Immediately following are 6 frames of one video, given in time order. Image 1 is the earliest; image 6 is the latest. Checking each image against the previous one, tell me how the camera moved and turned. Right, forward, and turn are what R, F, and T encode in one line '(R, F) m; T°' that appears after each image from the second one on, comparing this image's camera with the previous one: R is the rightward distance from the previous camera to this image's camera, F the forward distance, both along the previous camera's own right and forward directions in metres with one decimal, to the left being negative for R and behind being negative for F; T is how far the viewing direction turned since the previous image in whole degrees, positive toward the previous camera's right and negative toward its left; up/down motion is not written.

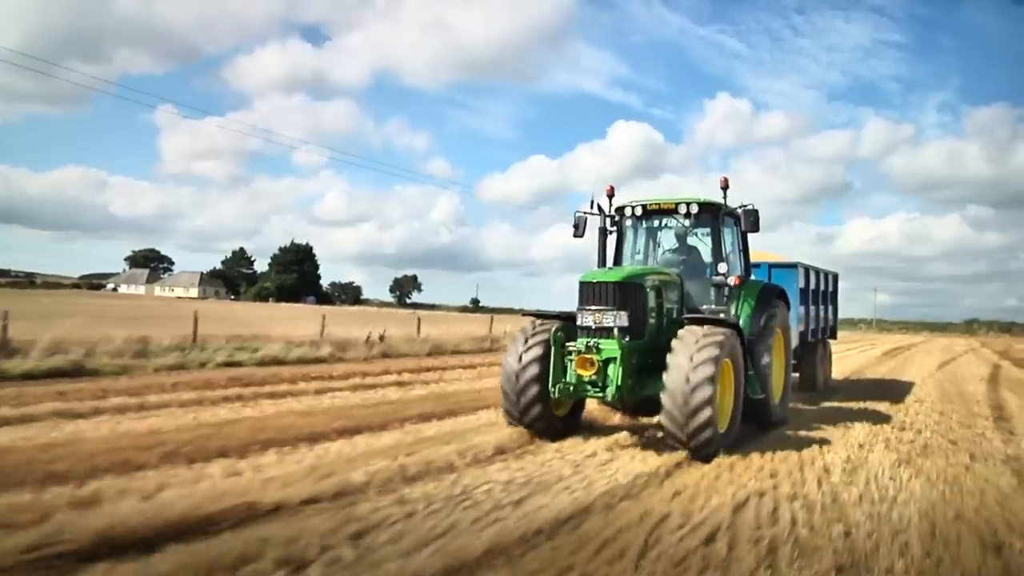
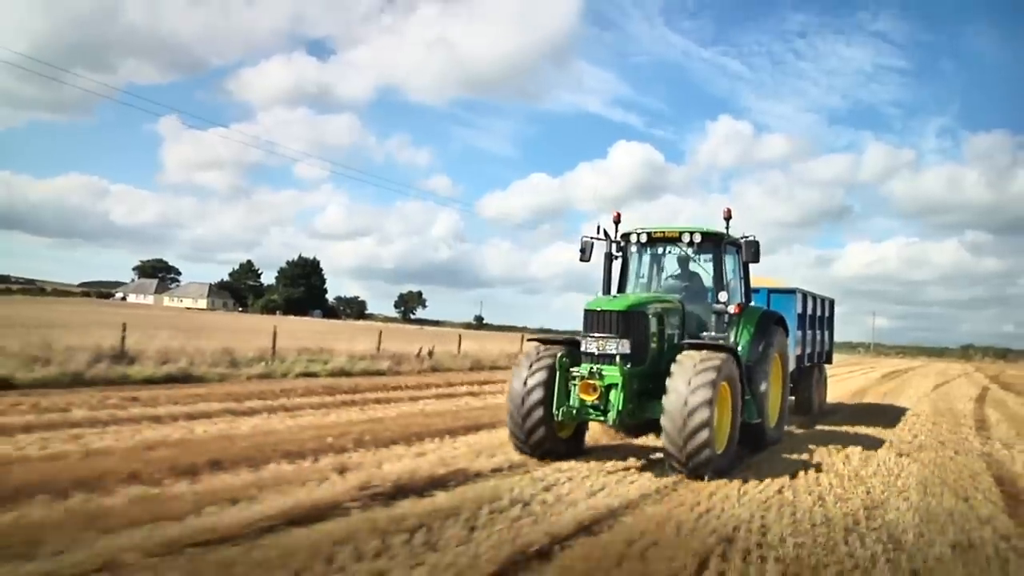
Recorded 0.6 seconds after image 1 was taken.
(-0.9, -1.8) m; 0°
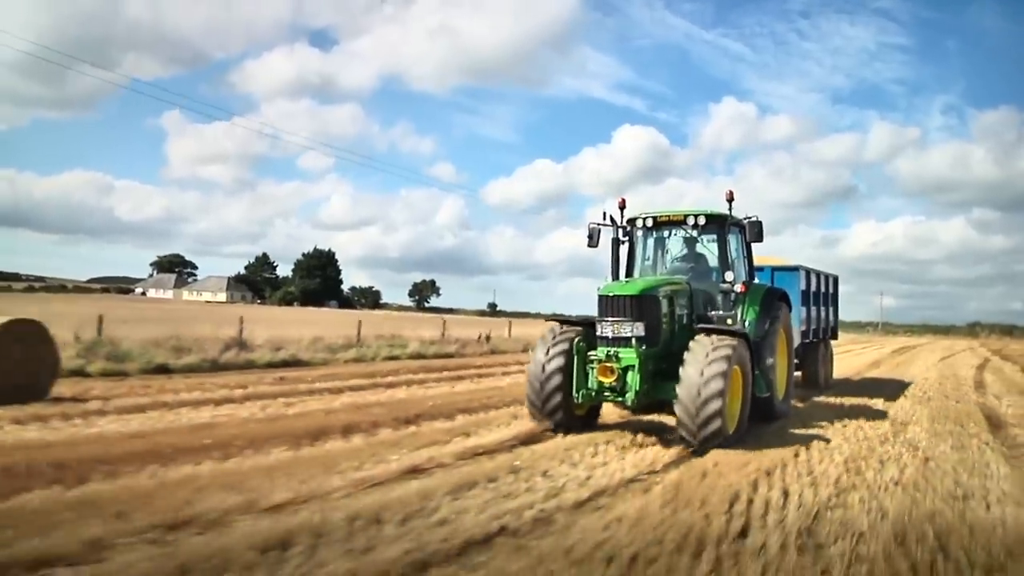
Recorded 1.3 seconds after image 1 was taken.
(-1.1, -2.2) m; 0°
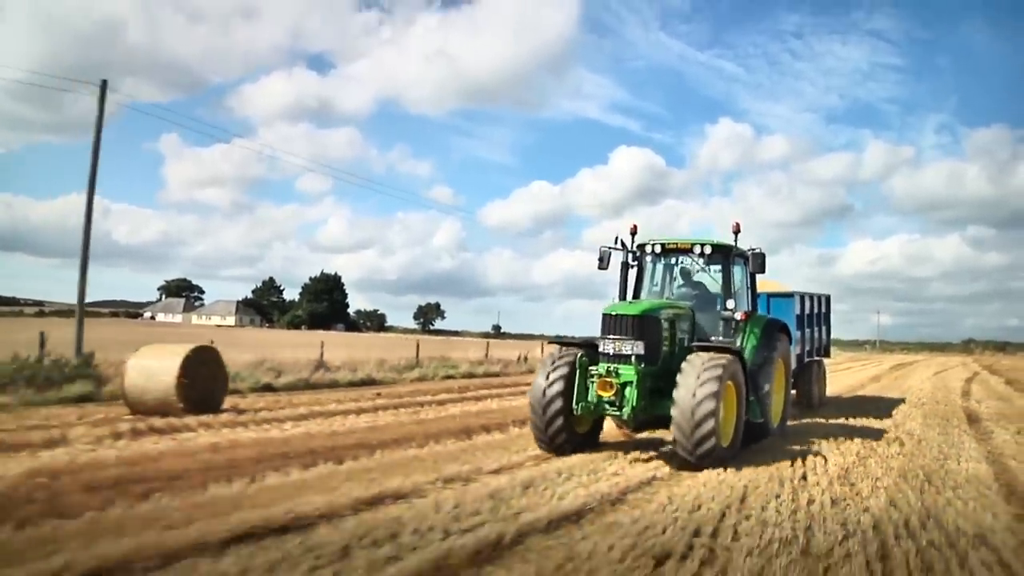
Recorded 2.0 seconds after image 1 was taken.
(-1.1, -2.3) m; 0°
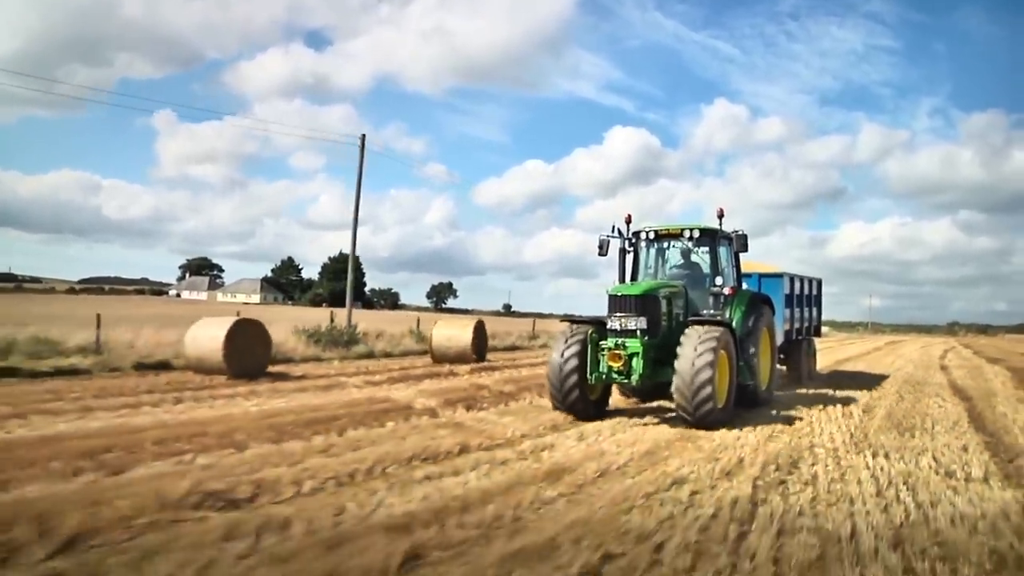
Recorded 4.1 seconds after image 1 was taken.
(-3.4, -6.7) m; +1°
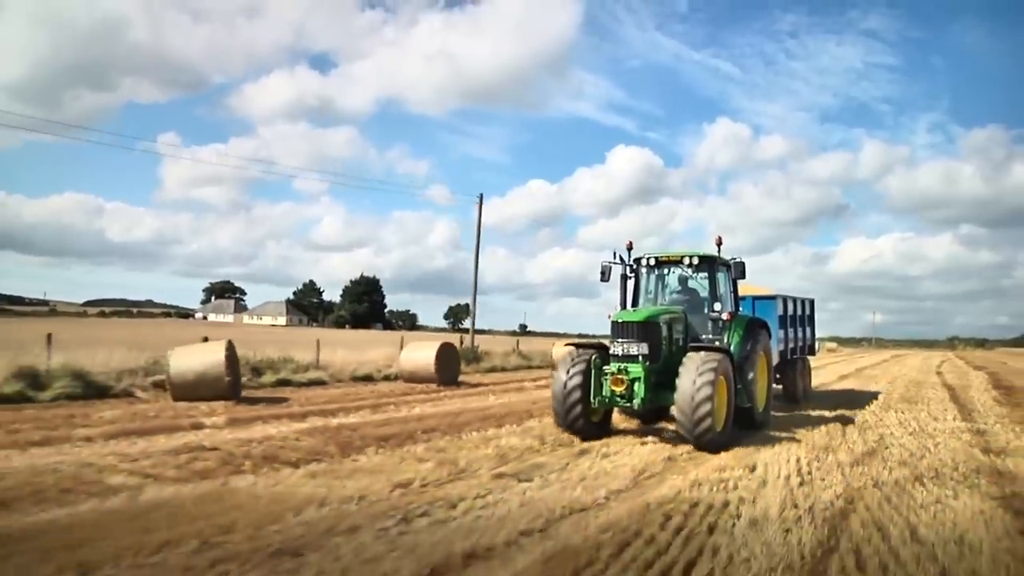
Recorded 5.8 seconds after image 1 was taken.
(-2.8, -5.7) m; 0°
